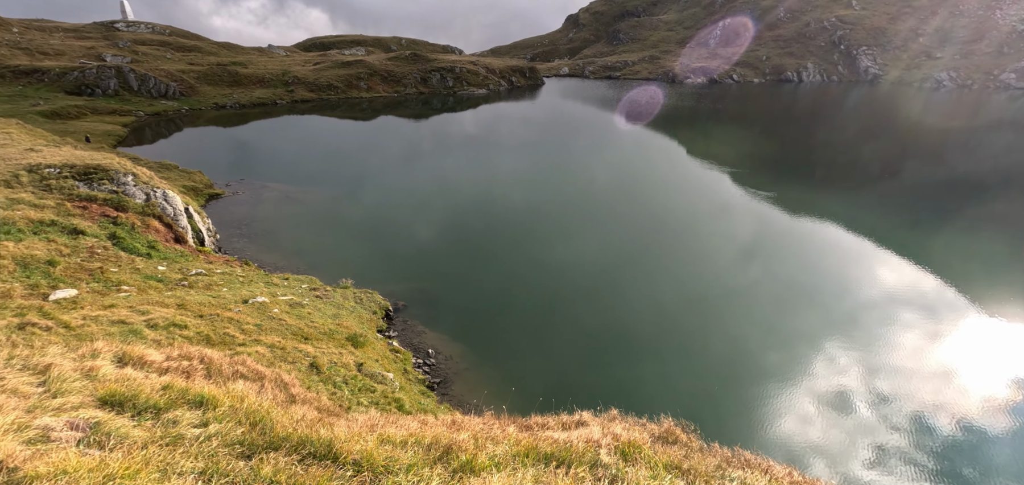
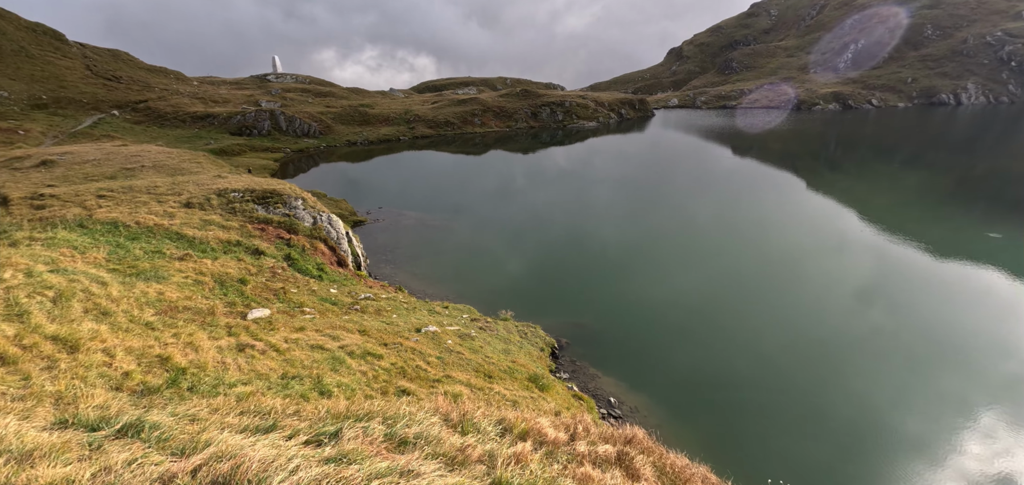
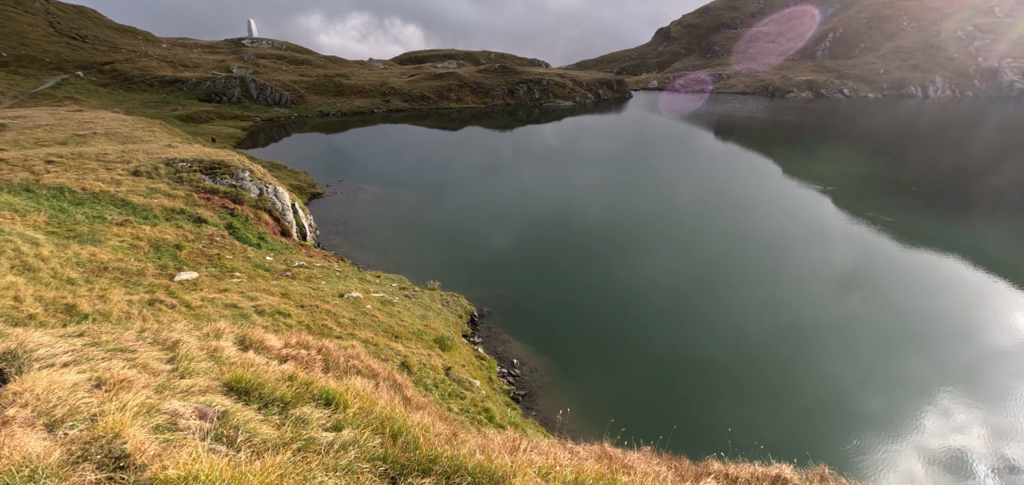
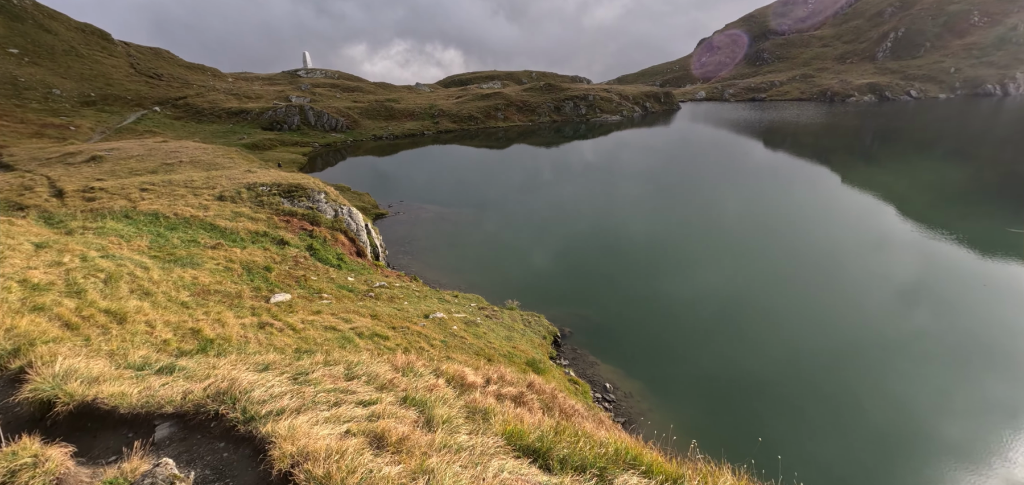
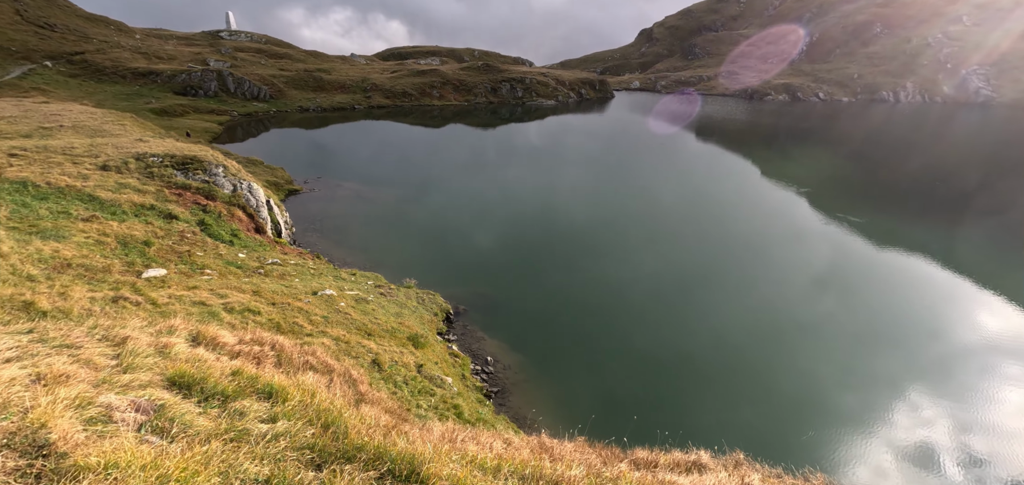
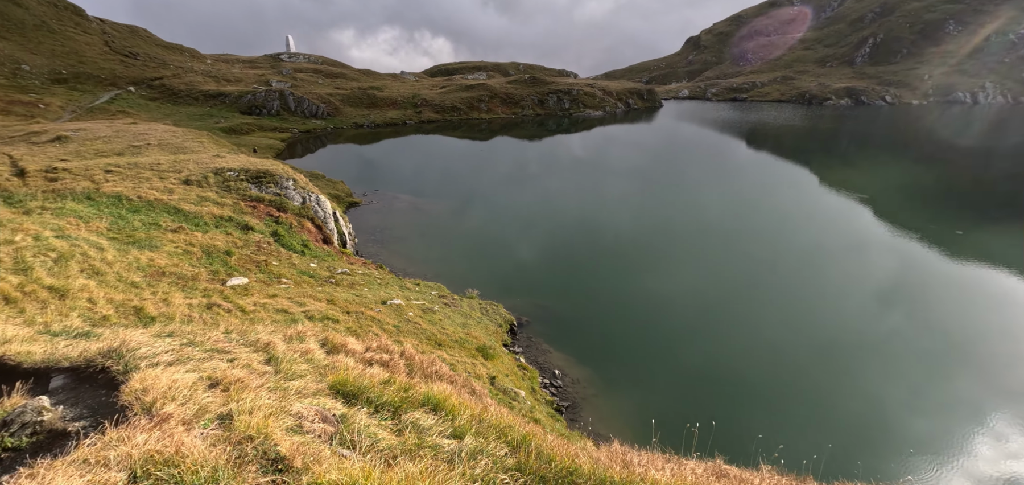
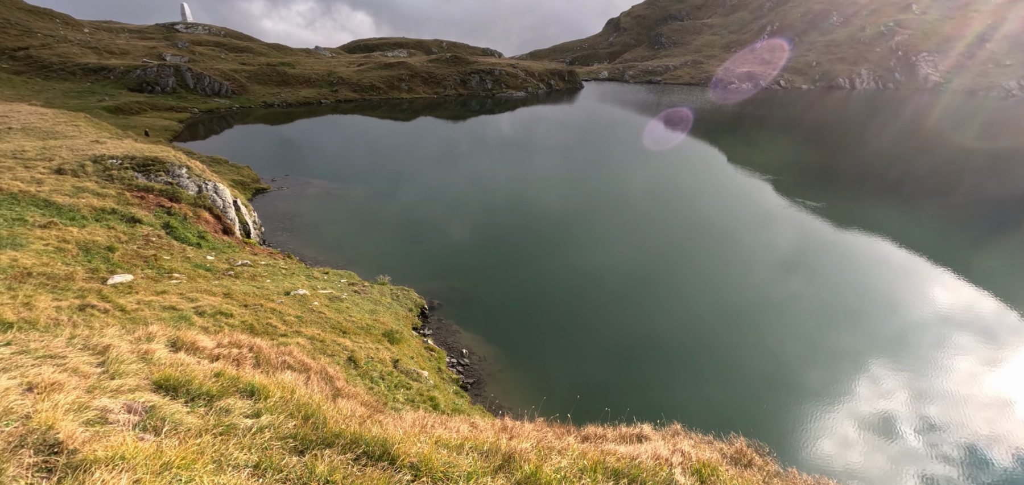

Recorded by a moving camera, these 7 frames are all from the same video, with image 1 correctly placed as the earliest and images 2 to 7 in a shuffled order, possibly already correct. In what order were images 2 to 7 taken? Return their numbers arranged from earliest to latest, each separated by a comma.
7, 5, 3, 6, 4, 2
